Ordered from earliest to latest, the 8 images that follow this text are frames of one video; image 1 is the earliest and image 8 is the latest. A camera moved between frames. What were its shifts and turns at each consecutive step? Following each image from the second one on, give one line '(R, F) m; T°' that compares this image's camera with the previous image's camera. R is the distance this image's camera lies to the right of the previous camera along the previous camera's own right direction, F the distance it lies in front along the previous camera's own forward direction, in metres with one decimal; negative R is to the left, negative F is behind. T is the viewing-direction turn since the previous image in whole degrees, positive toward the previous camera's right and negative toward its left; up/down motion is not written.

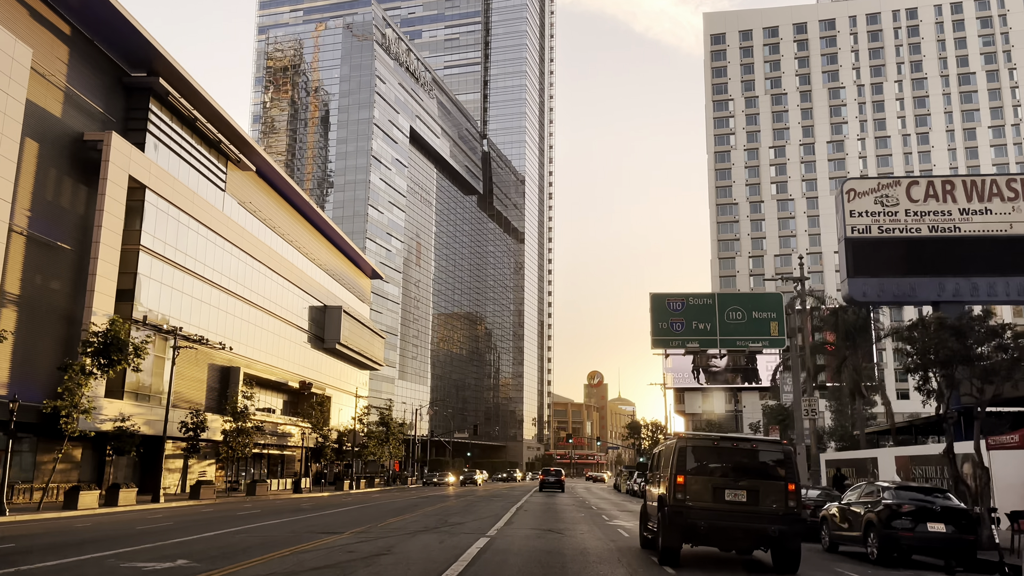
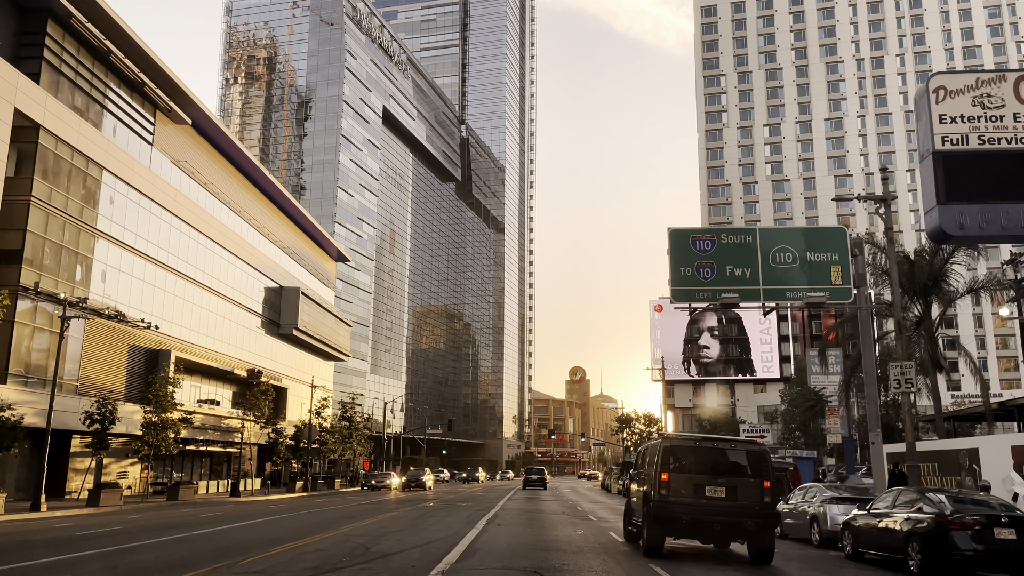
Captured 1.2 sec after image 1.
(+0.3, +7.8) m; +1°
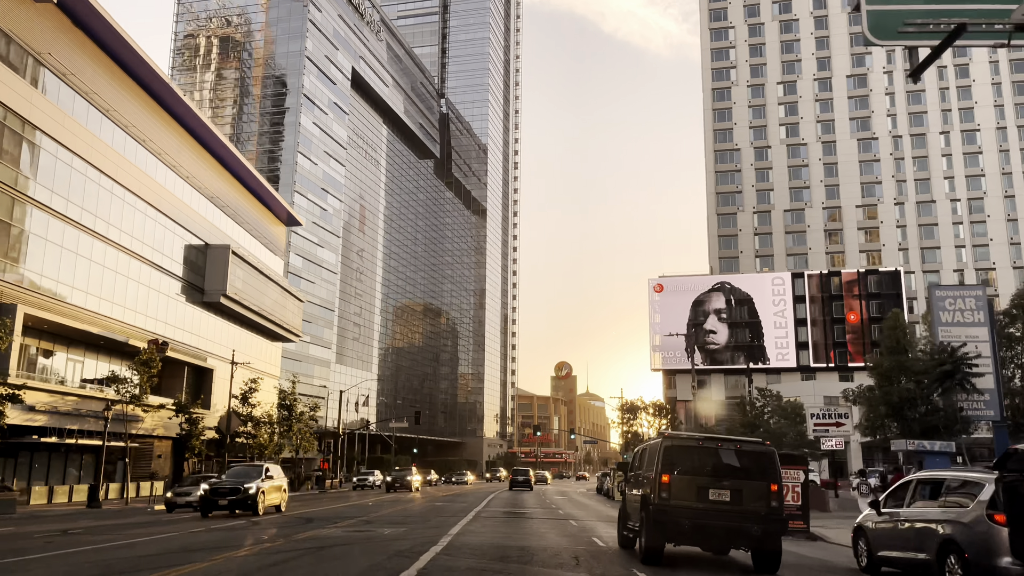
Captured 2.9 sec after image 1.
(+0.4, +13.1) m; +1°
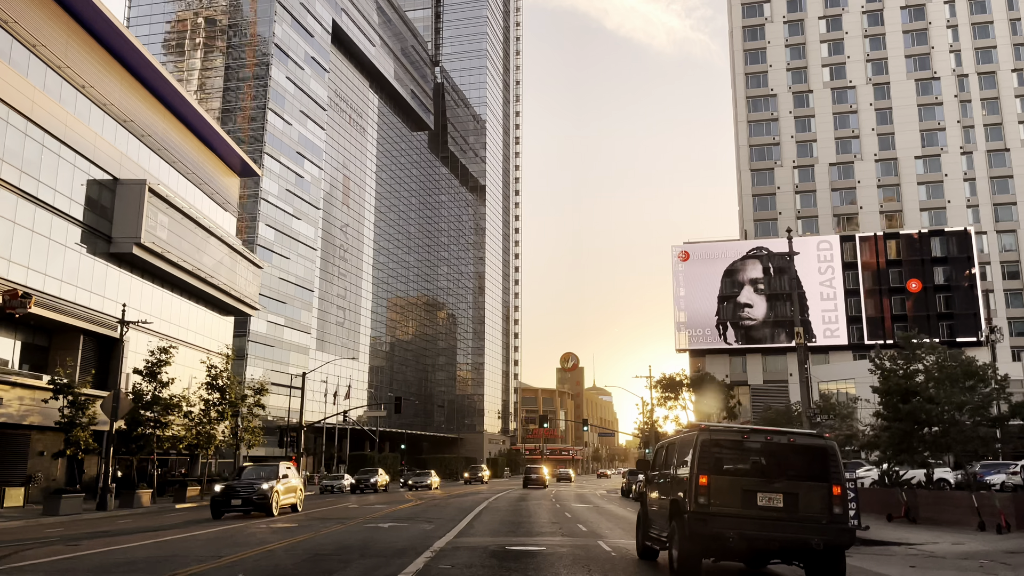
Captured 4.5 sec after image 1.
(+0.1, +13.4) m; 0°
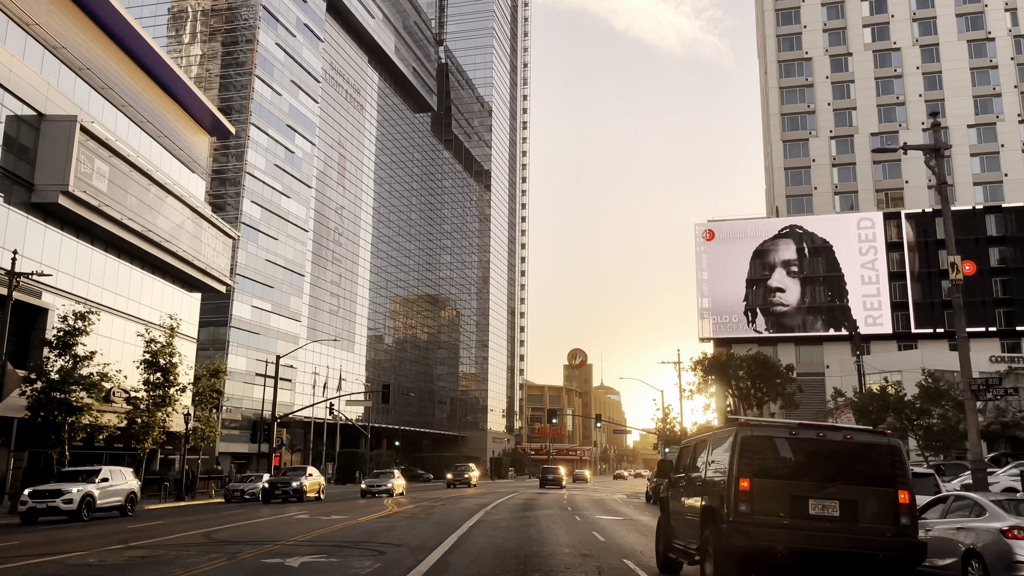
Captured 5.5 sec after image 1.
(0.0, +7.8) m; 0°
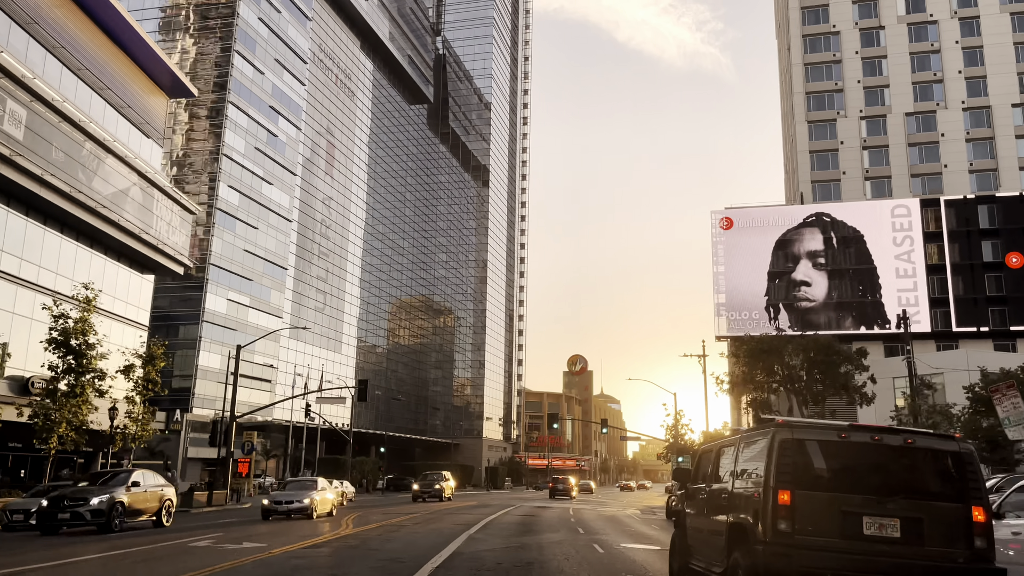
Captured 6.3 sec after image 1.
(+0.1, +6.8) m; 0°
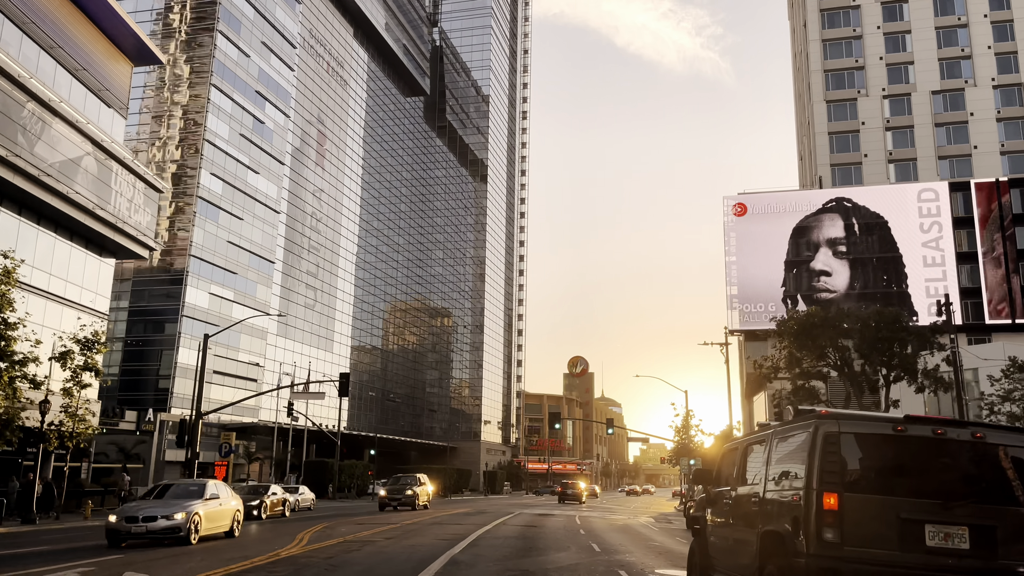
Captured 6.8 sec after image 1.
(+0.1, +4.5) m; 0°
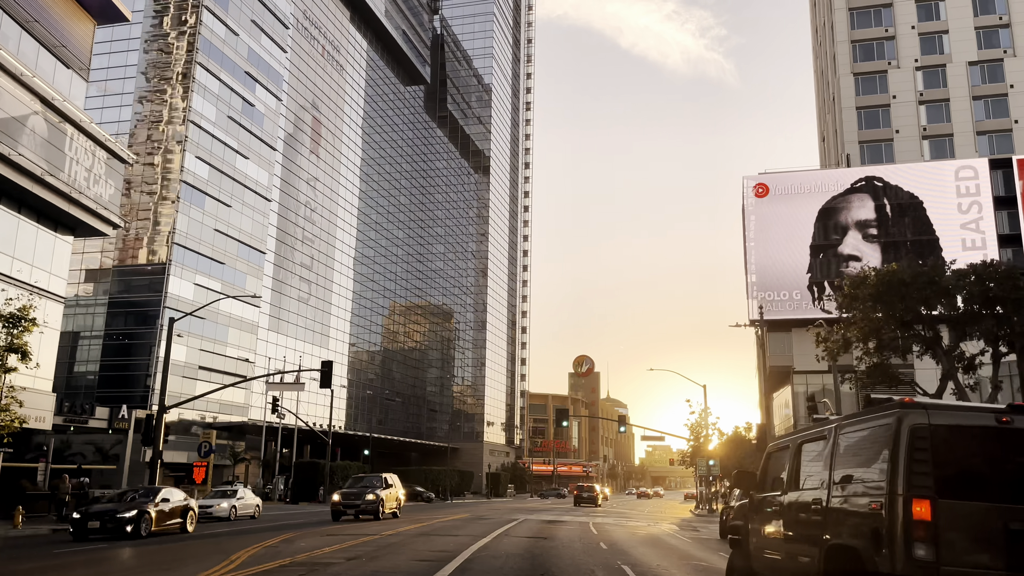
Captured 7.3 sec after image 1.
(0.0, +4.5) m; 0°
